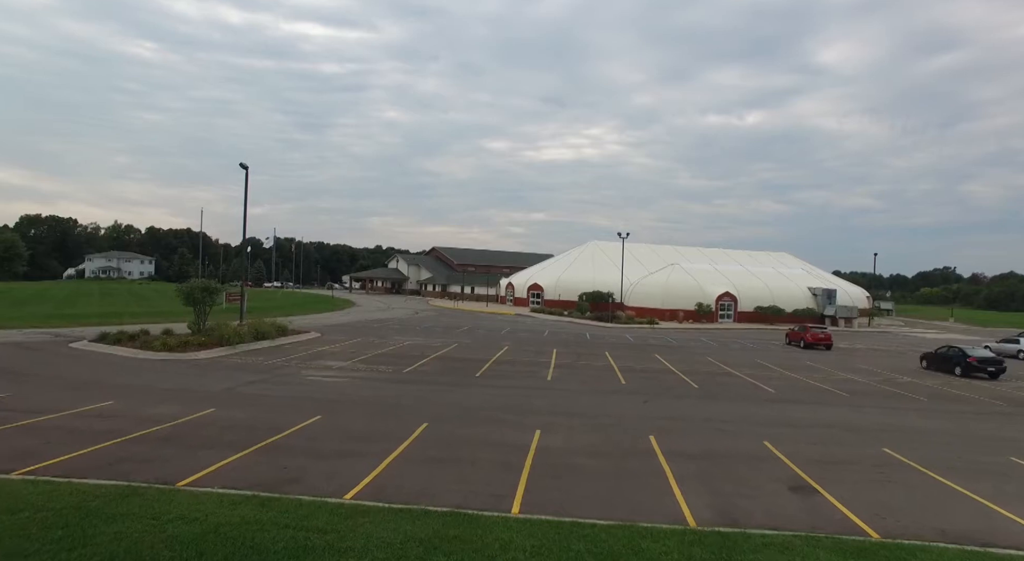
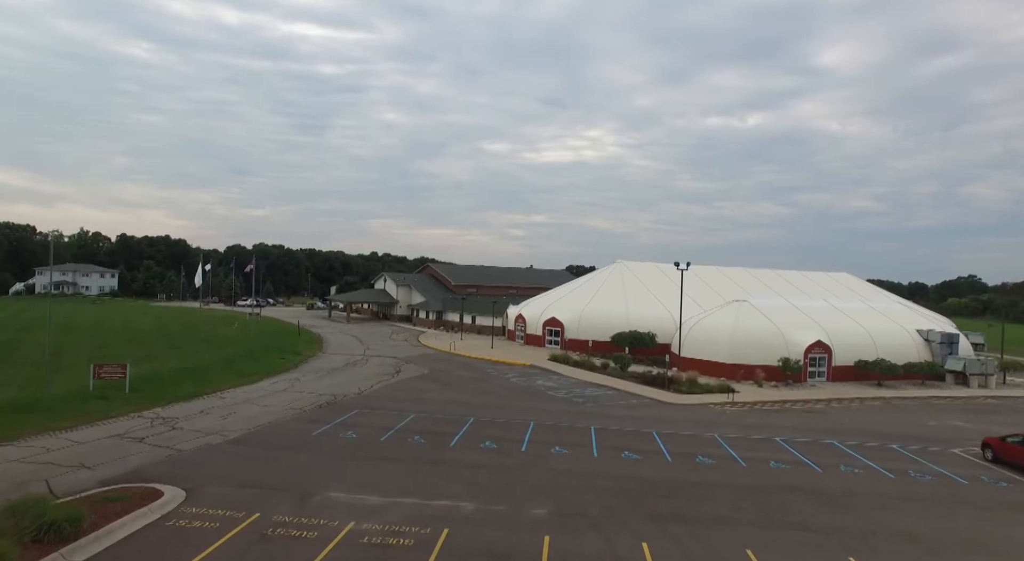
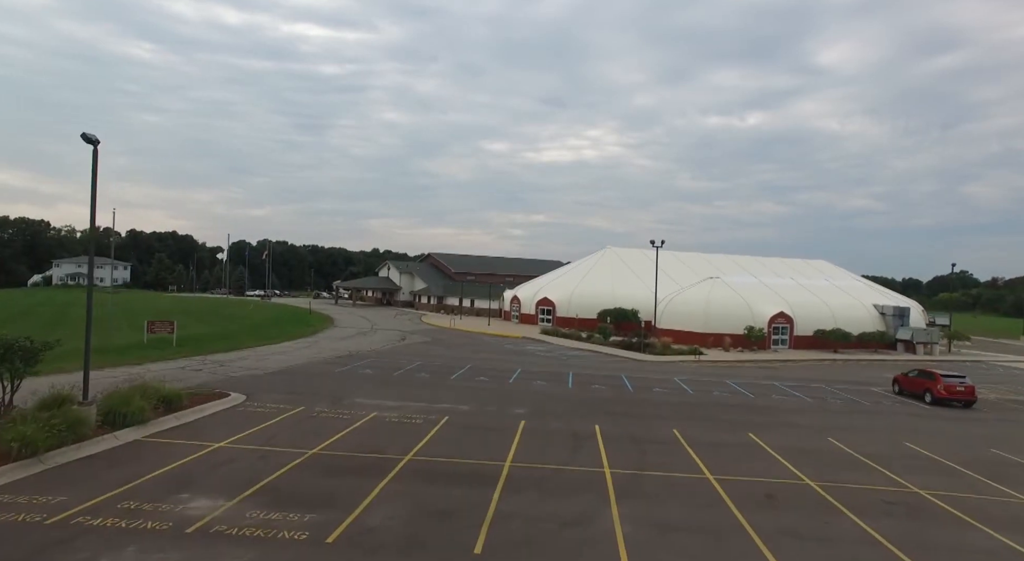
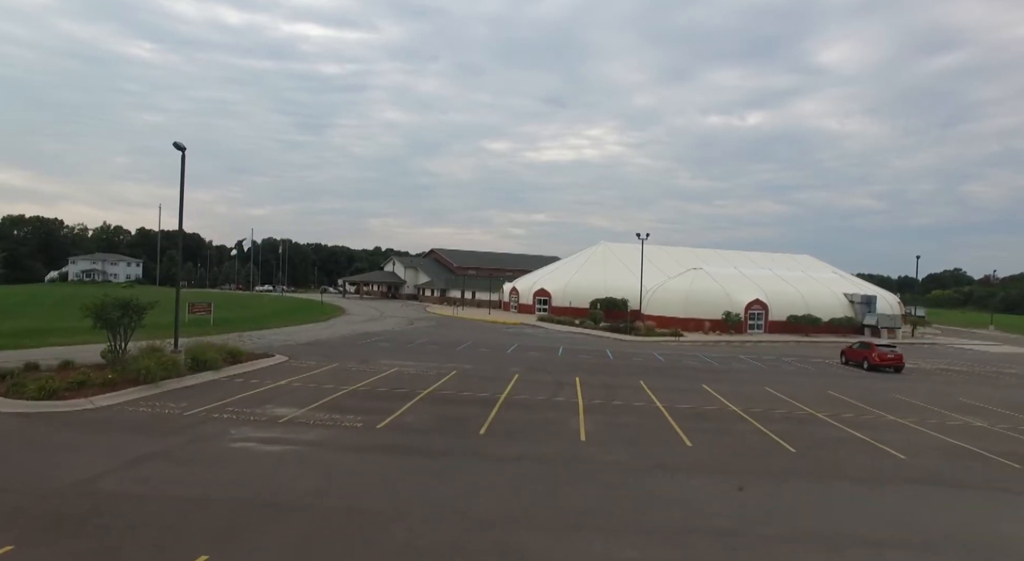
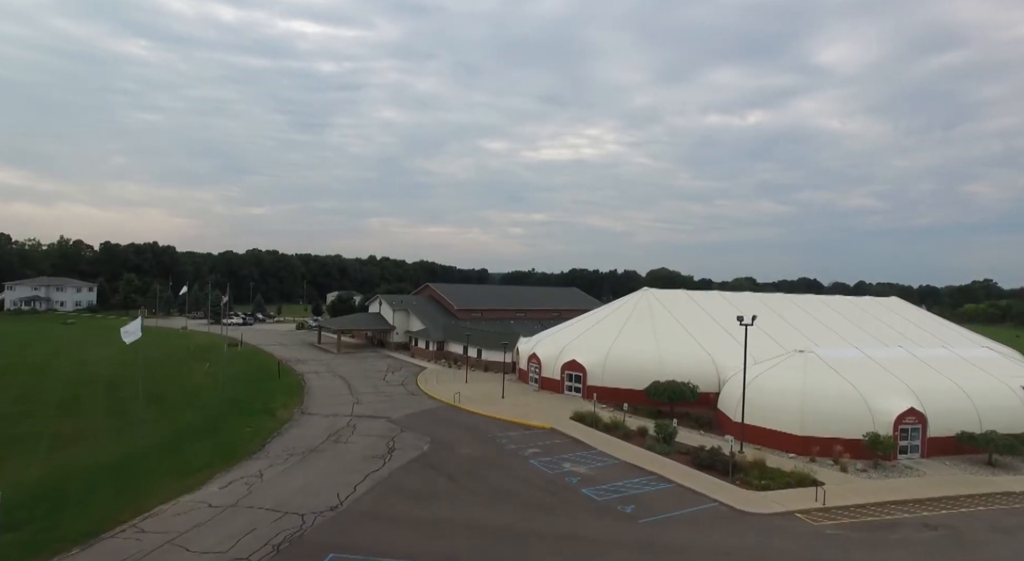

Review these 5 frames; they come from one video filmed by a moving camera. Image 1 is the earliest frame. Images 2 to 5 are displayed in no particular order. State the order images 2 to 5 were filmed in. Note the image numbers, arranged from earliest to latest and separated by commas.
4, 3, 2, 5
